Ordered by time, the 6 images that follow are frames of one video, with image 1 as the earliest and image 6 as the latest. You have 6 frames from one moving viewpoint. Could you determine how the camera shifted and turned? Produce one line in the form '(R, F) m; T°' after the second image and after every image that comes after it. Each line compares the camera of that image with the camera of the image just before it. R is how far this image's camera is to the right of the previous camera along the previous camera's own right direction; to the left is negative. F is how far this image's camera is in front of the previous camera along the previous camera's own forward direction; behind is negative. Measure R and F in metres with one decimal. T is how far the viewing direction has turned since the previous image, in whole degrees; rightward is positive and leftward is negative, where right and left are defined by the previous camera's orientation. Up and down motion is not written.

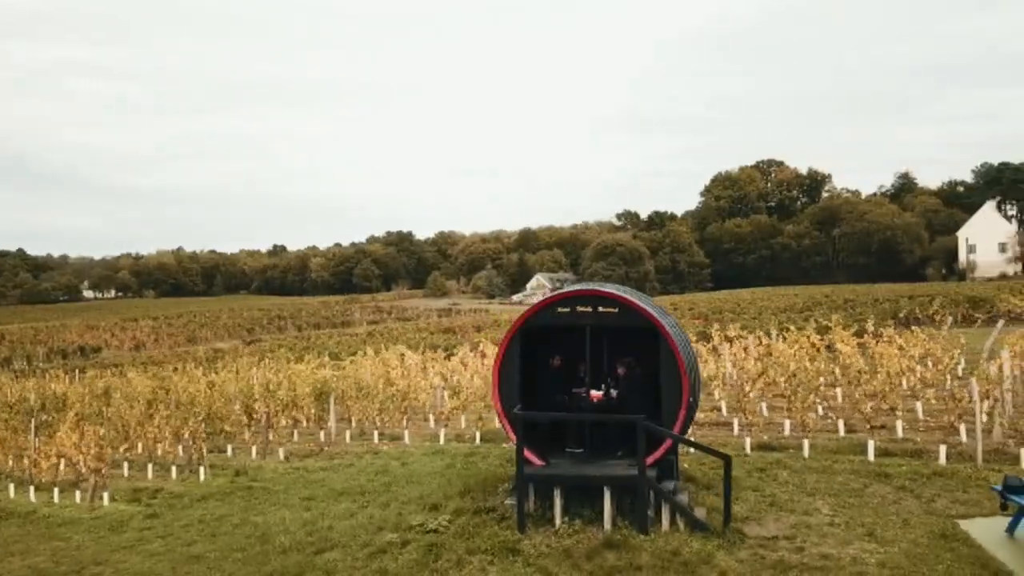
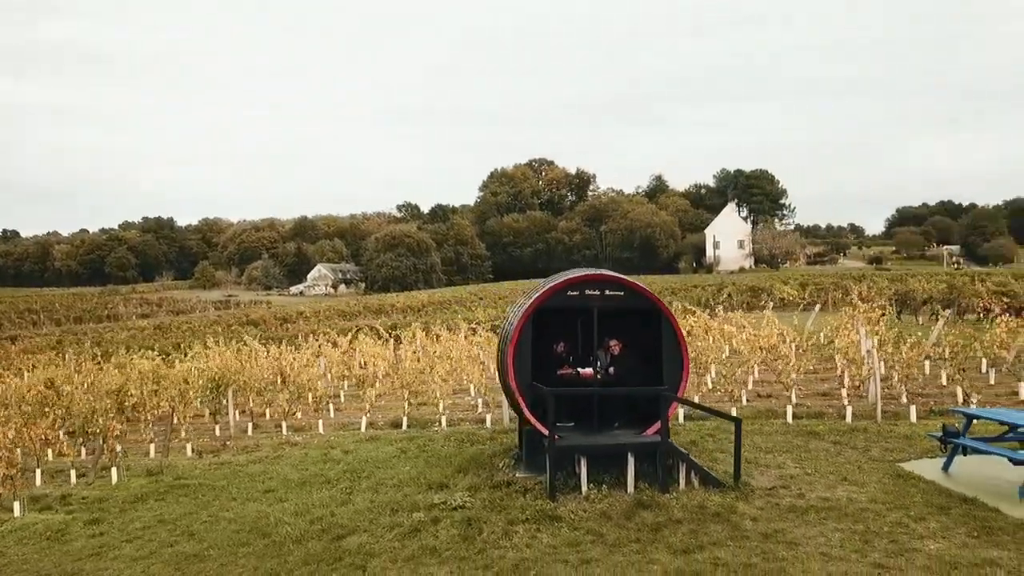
(-2.6, 0.0) m; +17°
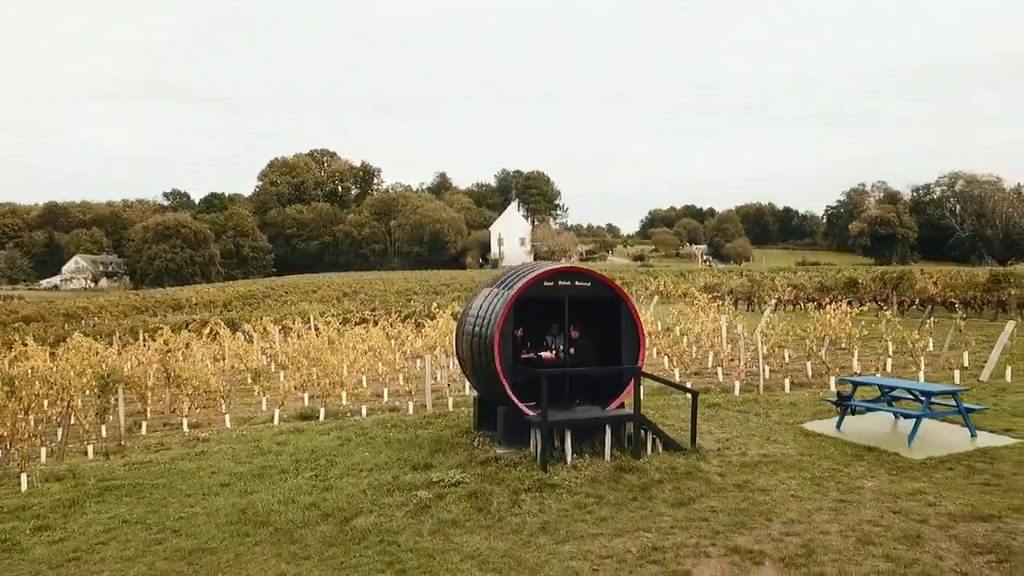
(-2.4, -0.4) m; +16°
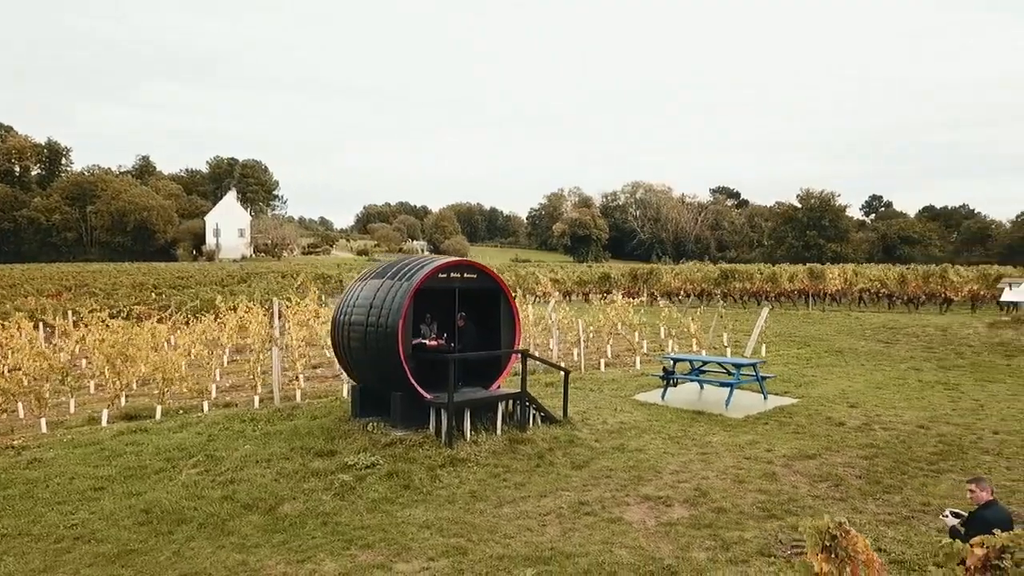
(-2.3, -0.4) m; +20°
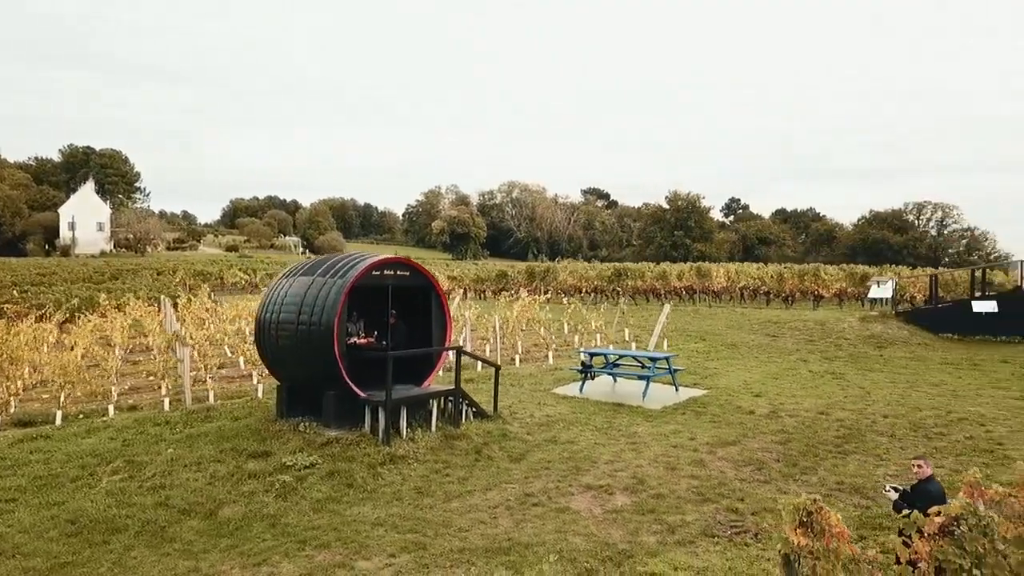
(-0.8, -0.1) m; +9°
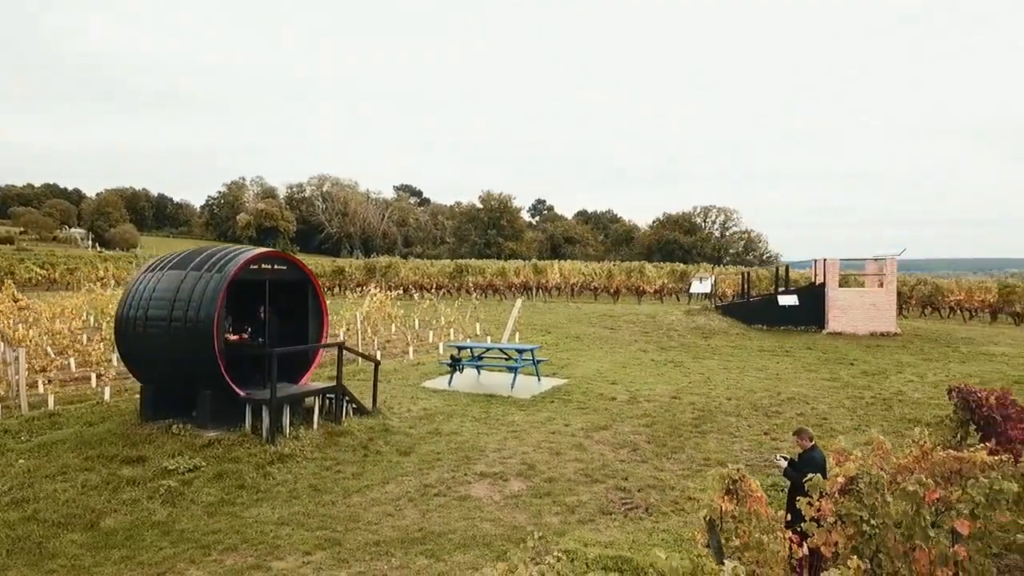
(-0.9, -0.1) m; +13°
